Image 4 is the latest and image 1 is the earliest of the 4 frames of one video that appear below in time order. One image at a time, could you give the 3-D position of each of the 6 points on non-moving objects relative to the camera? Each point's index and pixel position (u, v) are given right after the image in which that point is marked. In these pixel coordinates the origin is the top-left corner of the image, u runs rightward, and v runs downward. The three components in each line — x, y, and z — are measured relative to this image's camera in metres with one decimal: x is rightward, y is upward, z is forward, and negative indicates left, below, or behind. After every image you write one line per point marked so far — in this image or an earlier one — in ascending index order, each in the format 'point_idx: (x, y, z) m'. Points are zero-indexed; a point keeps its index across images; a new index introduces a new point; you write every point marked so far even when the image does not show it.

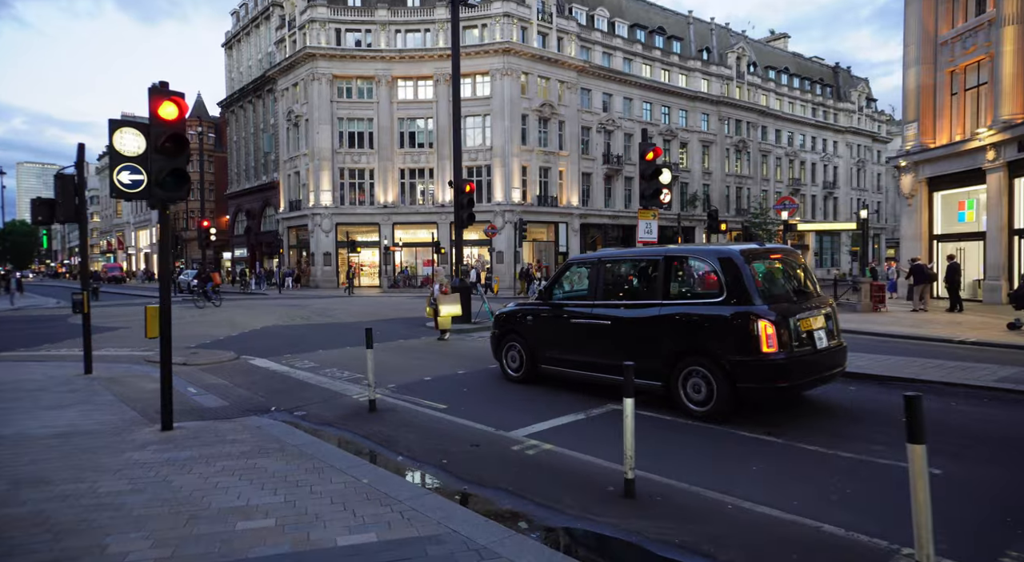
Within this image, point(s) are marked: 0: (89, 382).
0: (-7.0, -1.7, +10.5) m
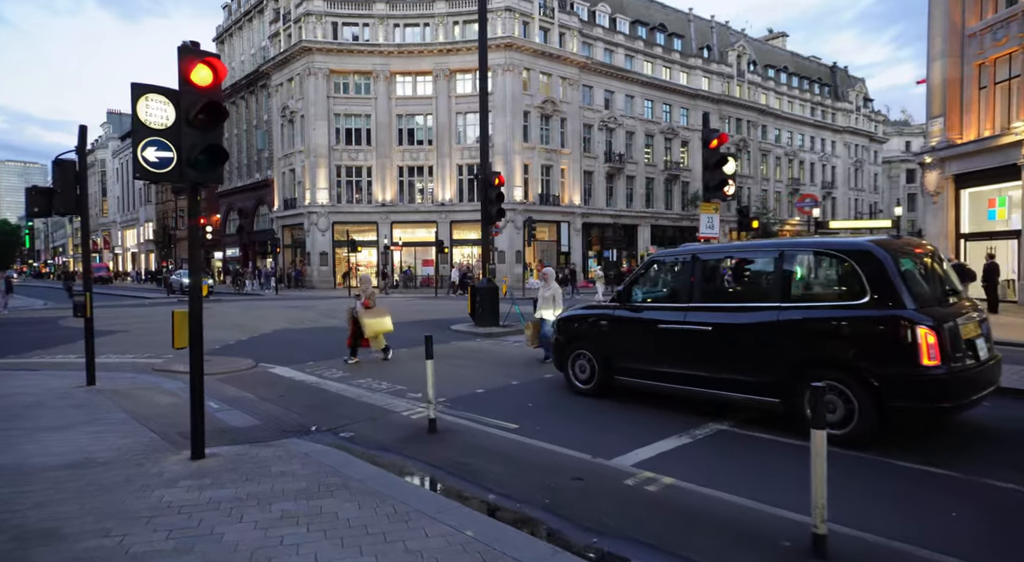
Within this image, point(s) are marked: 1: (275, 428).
0: (-6.1, -1.7, +9.2) m
1: (-2.8, -1.8, +7.6) m
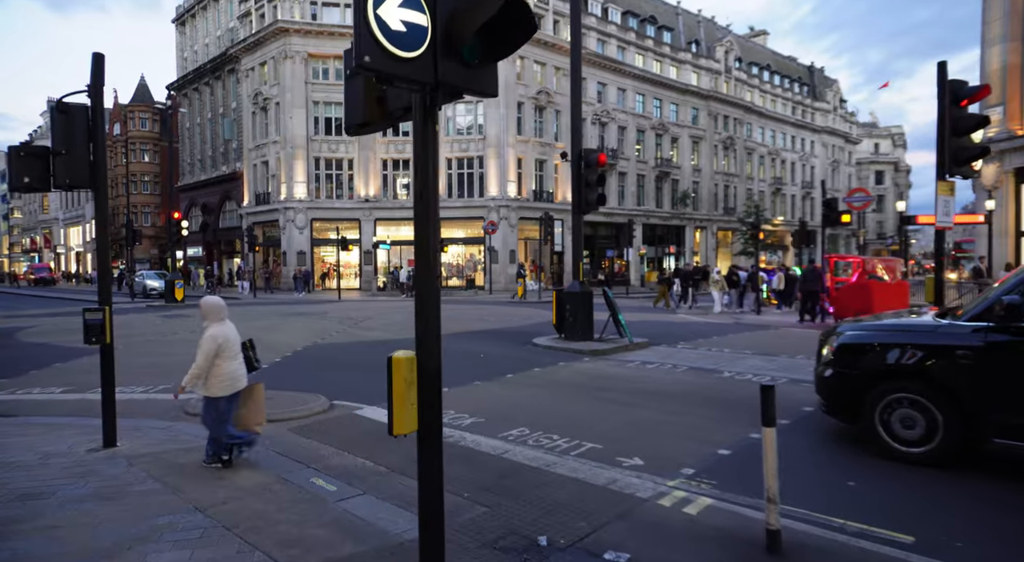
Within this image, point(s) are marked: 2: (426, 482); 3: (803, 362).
0: (-3.6, -1.8, +5.9) m
1: (-0.2, -1.8, +4.4) m
2: (-0.4, -1.0, +3.2) m
3: (+4.9, -1.4, +10.8) m
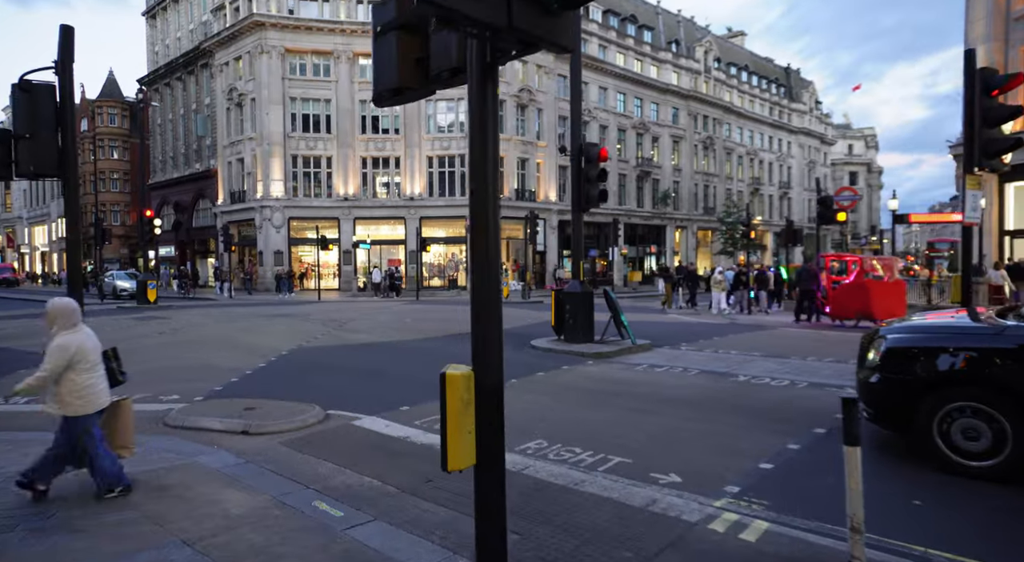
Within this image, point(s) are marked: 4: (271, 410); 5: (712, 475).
0: (-3.4, -1.8, +5.2) m
1: (+0.1, -1.8, +3.9) m
2: (-0.1, -1.0, +2.6) m
3: (+5.0, -1.4, +10.4) m
4: (-3.0, -1.6, +7.9) m
5: (+1.7, -1.7, +5.5) m
